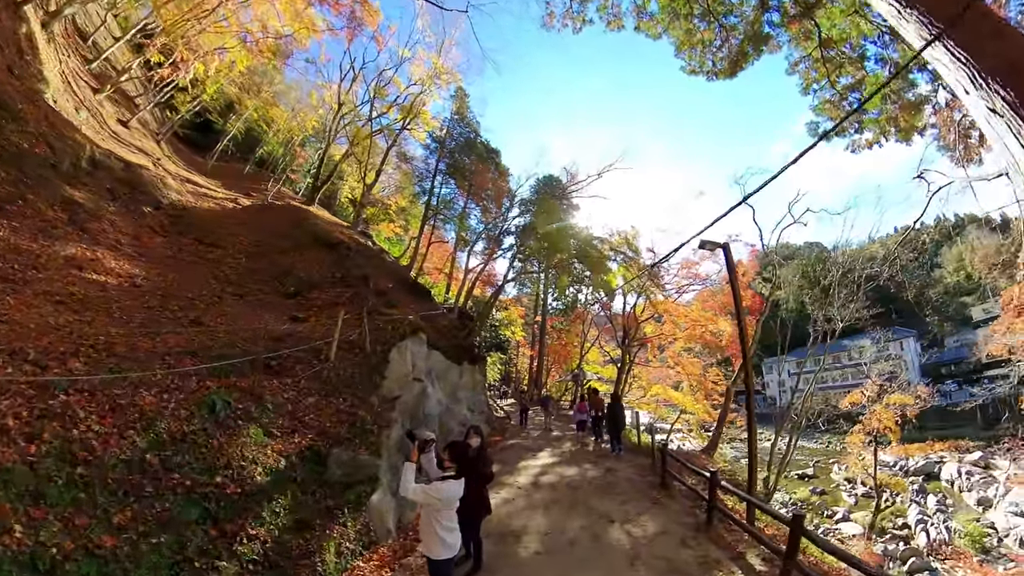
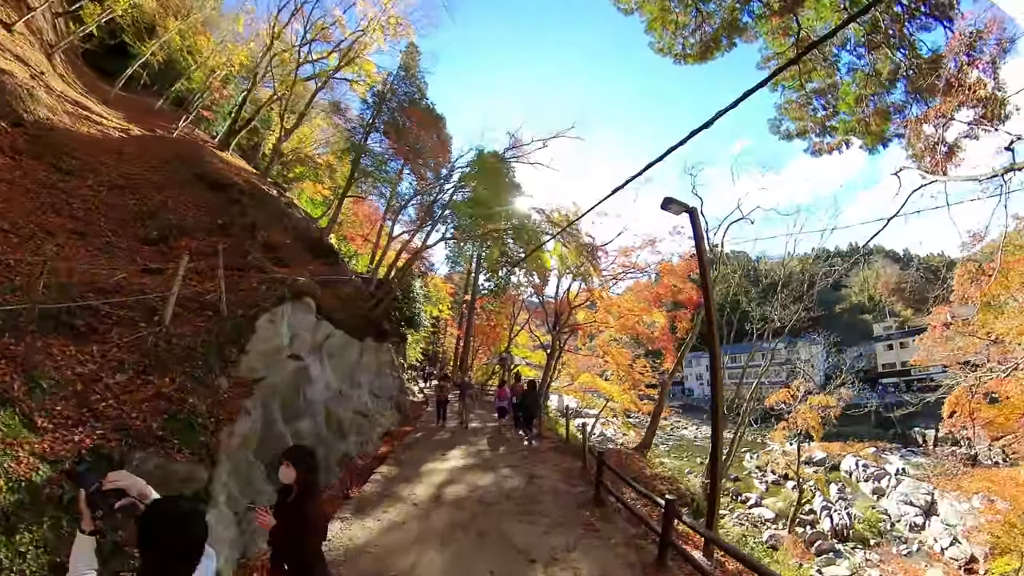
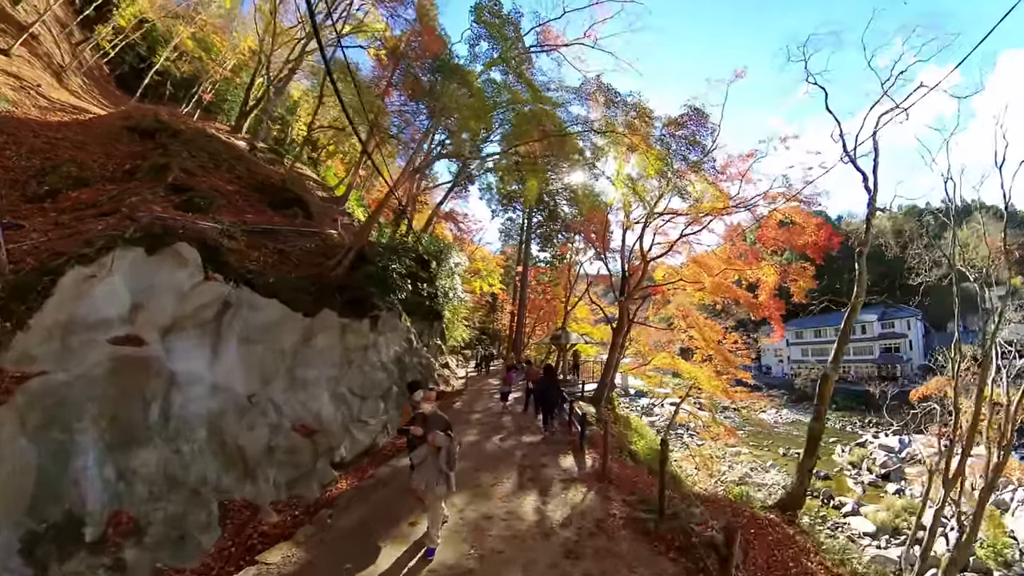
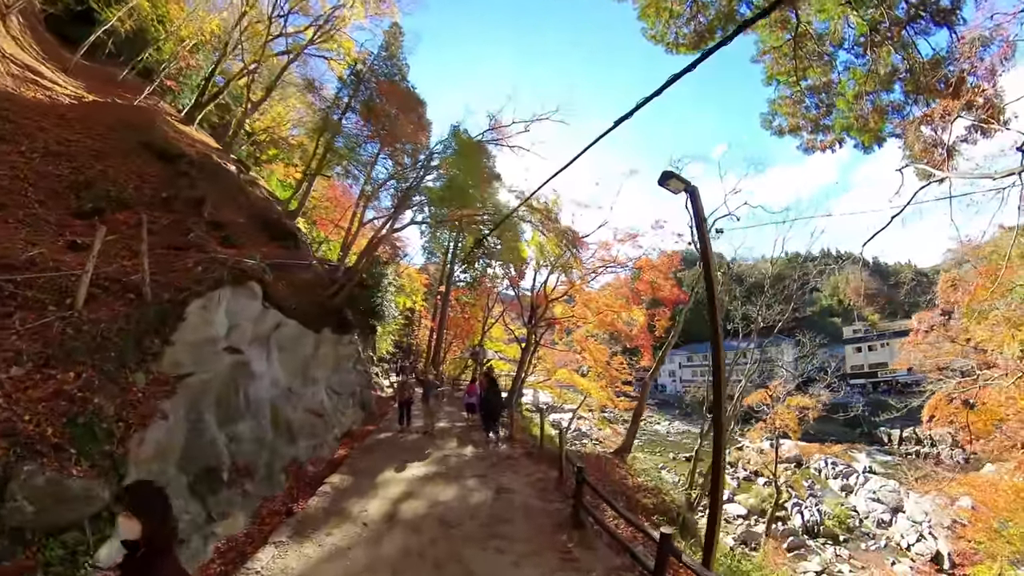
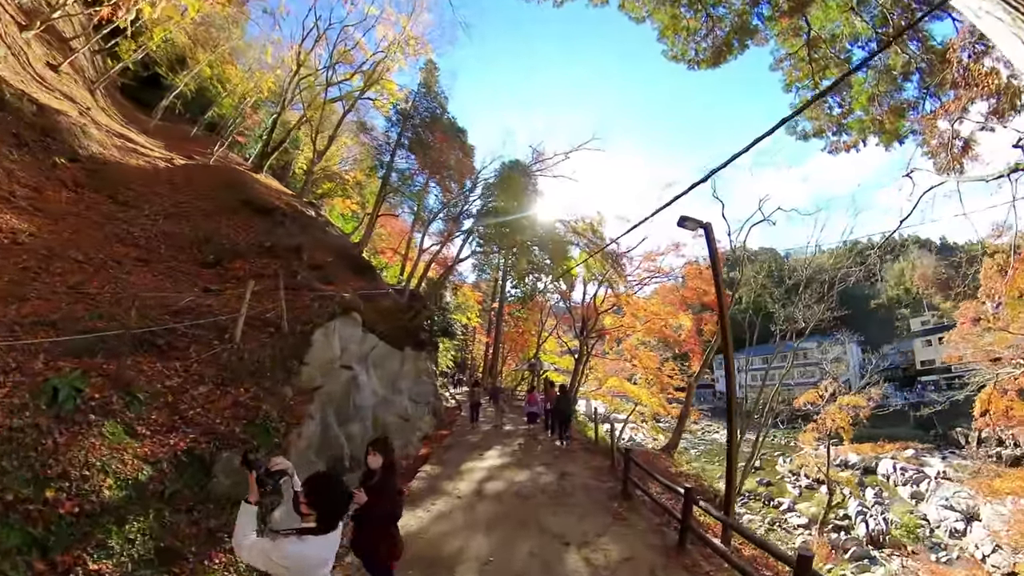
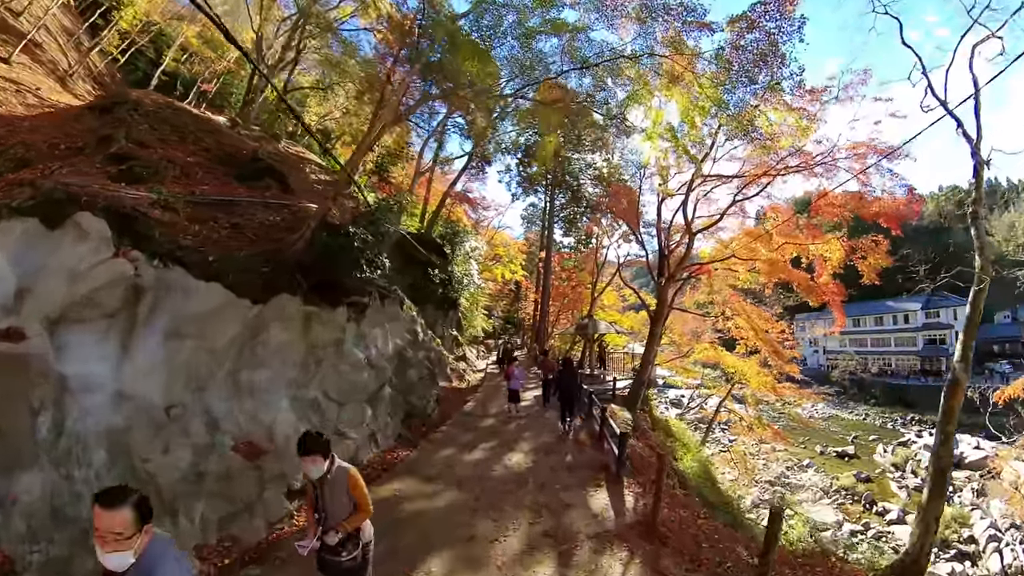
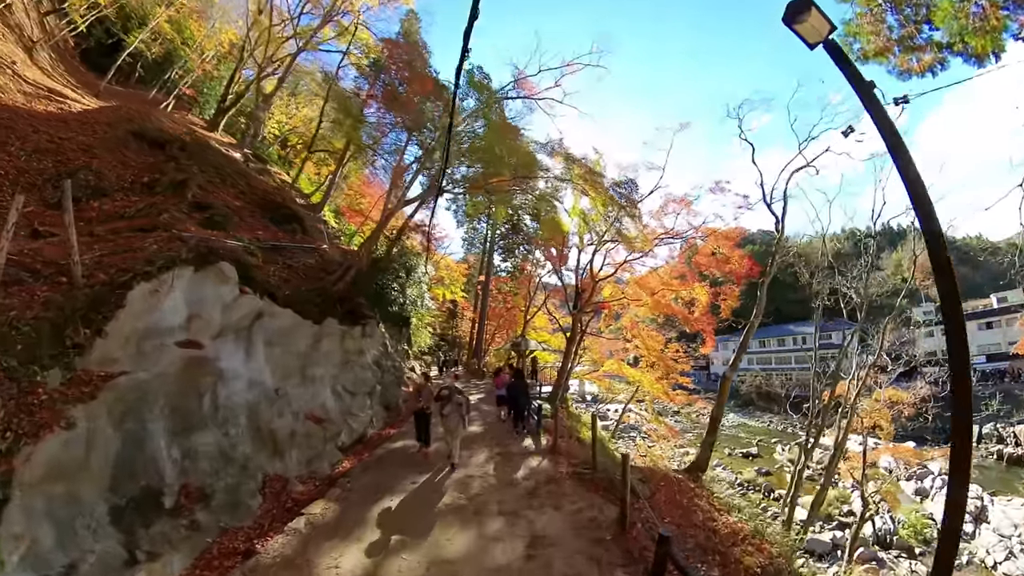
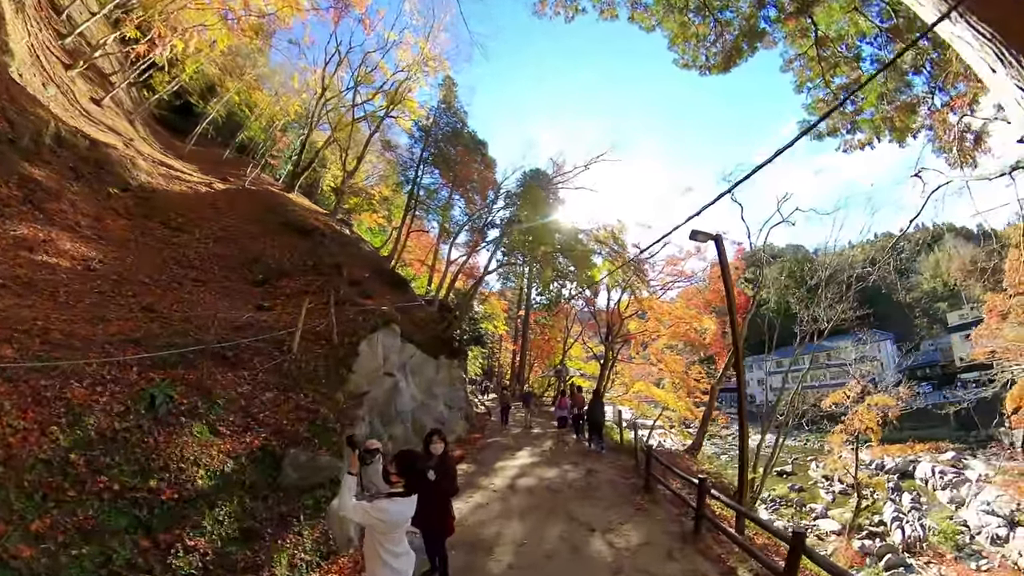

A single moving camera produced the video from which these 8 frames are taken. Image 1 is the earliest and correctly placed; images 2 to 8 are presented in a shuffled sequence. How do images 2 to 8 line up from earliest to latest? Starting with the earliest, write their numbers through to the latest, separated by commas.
8, 5, 2, 4, 7, 3, 6
